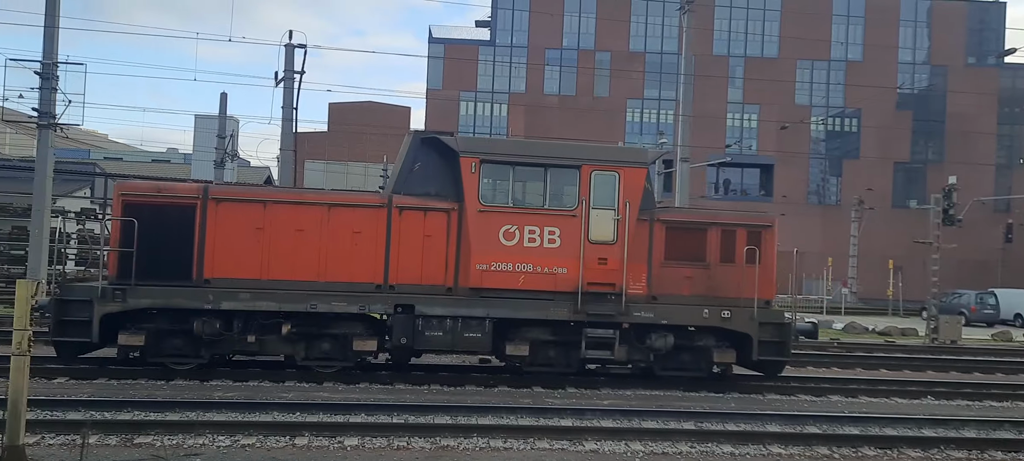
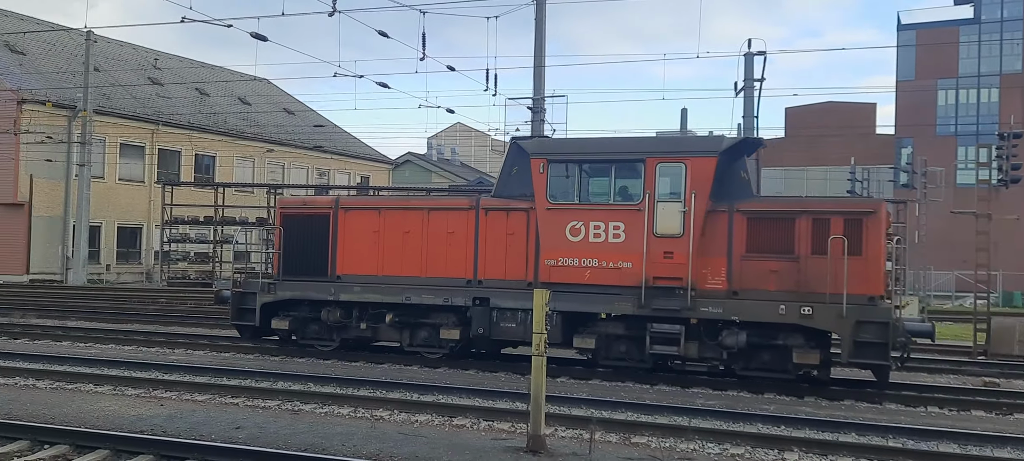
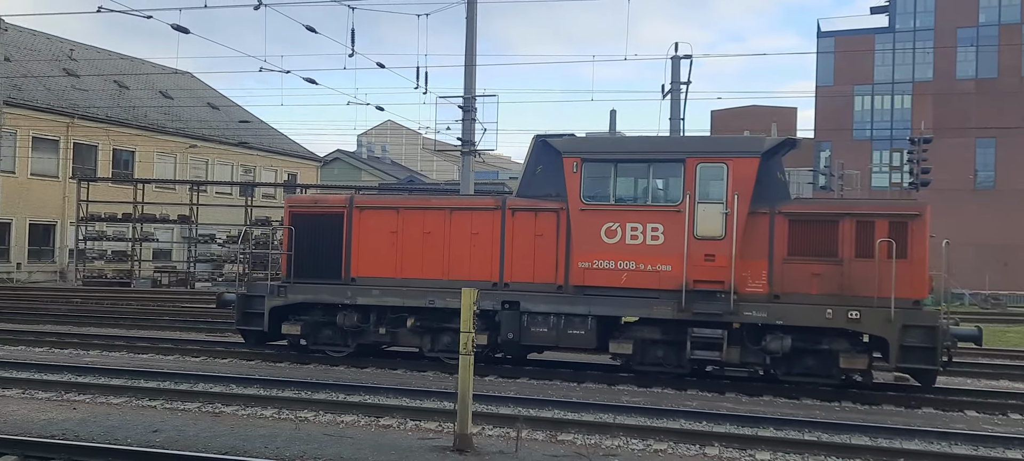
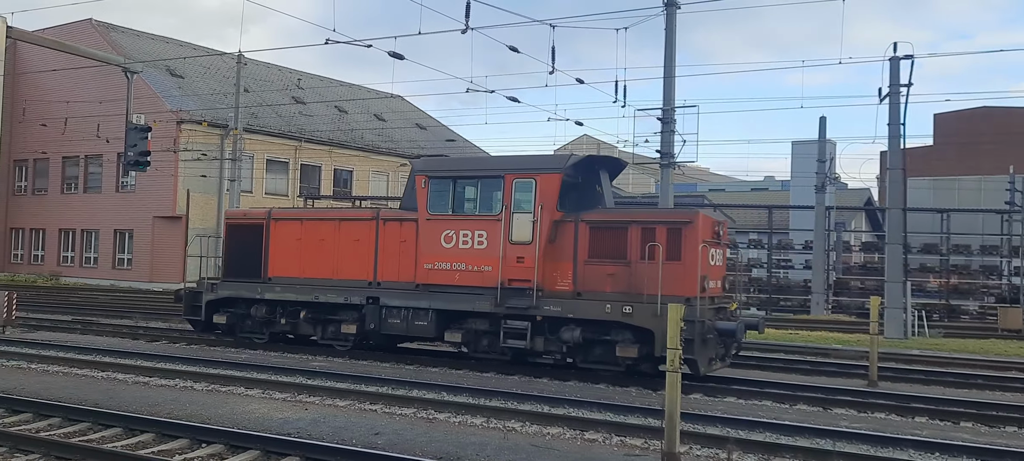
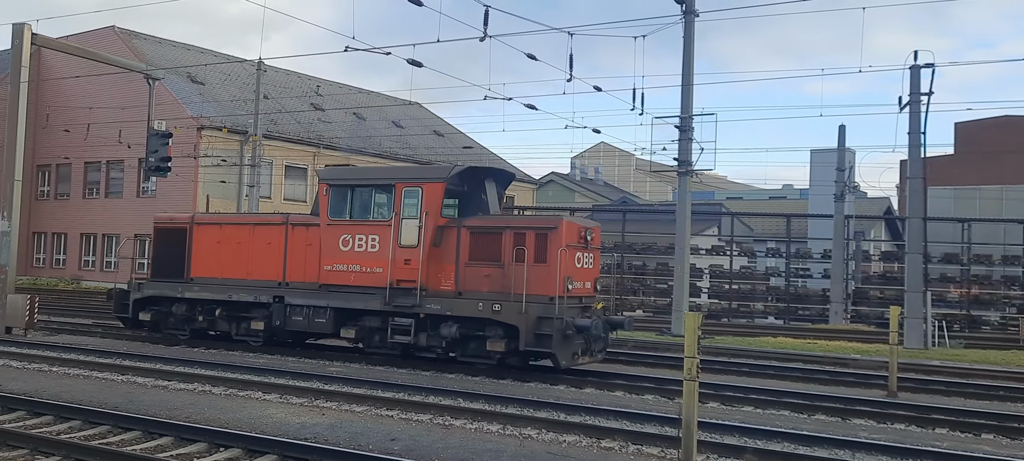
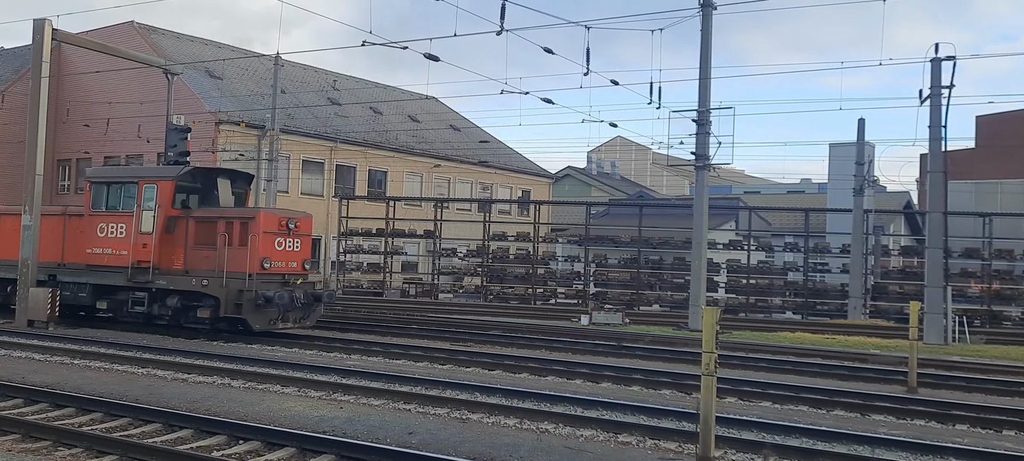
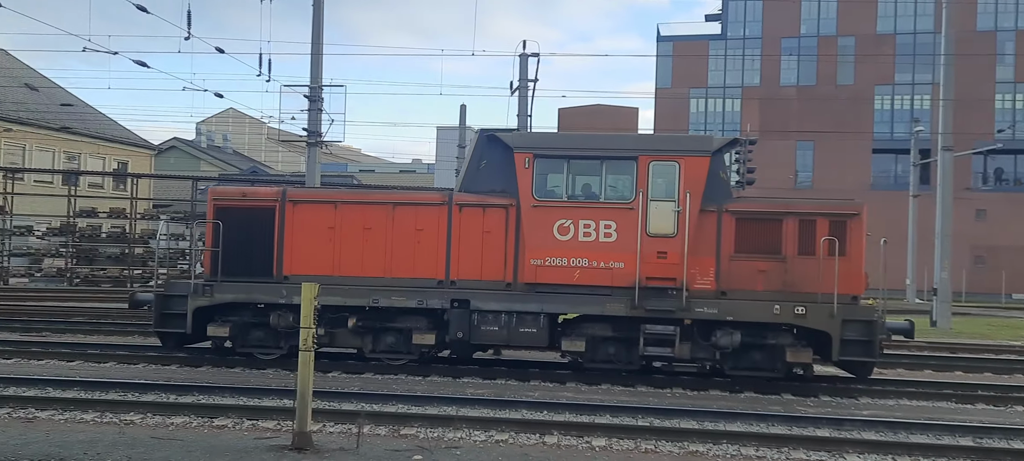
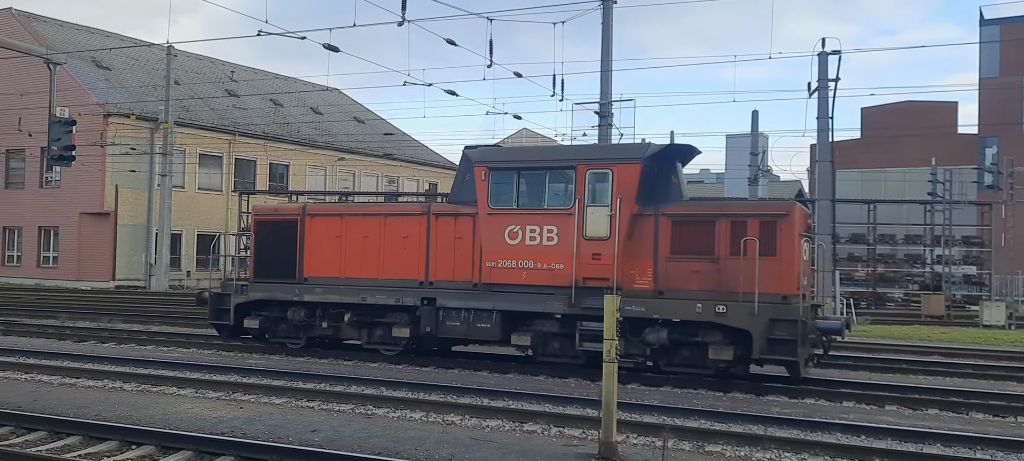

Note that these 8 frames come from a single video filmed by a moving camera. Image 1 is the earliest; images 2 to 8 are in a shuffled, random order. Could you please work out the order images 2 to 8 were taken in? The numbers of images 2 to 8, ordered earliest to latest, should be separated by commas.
7, 3, 2, 8, 4, 5, 6
